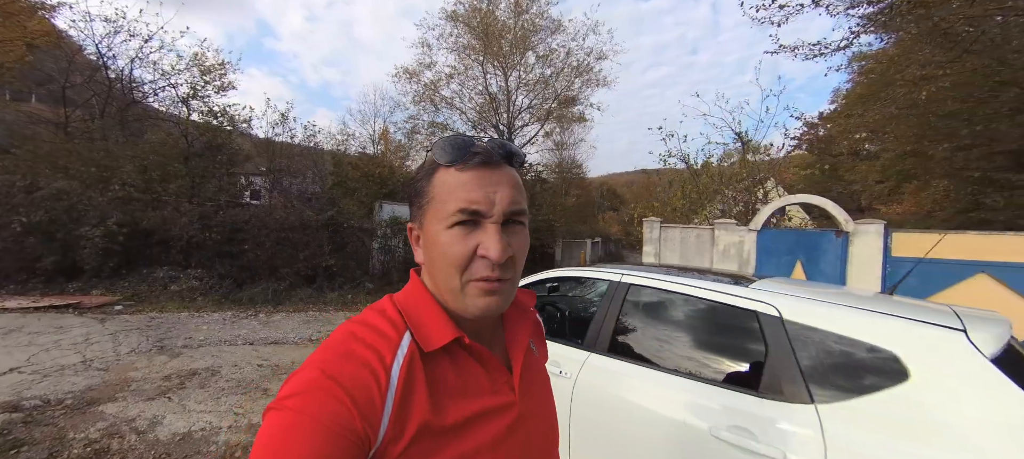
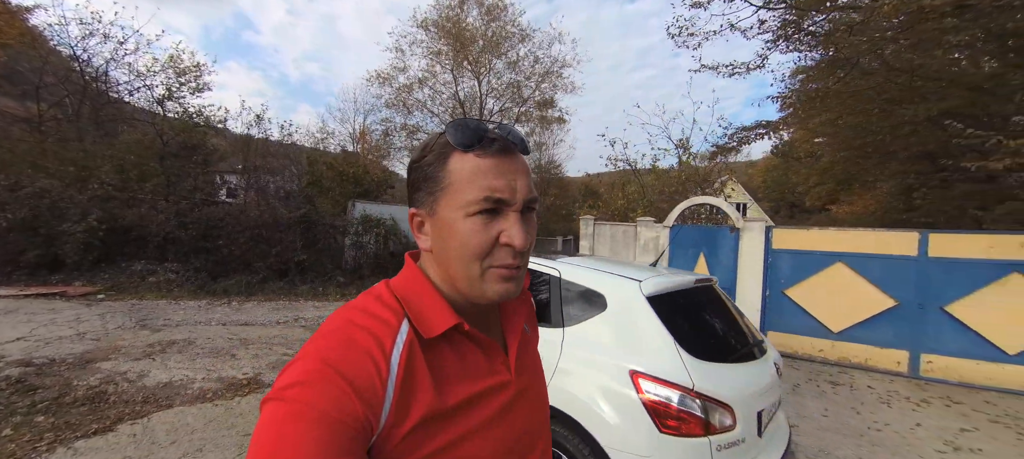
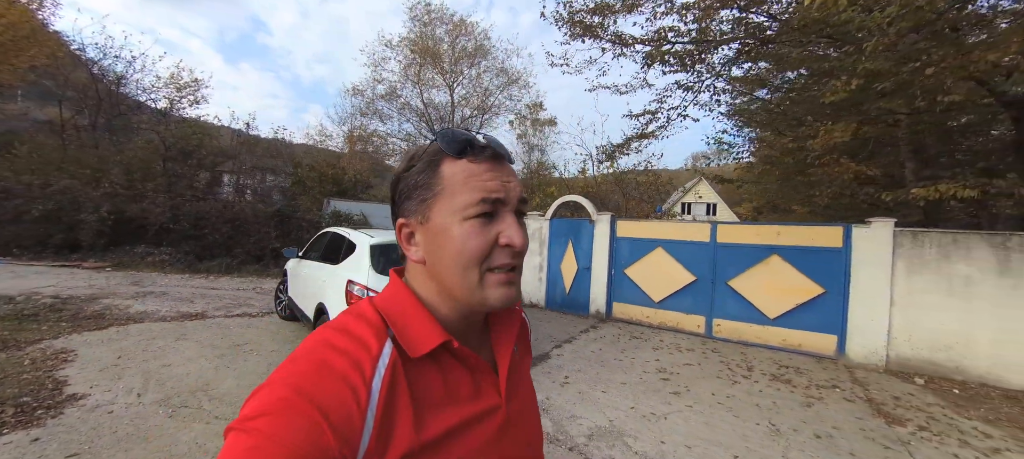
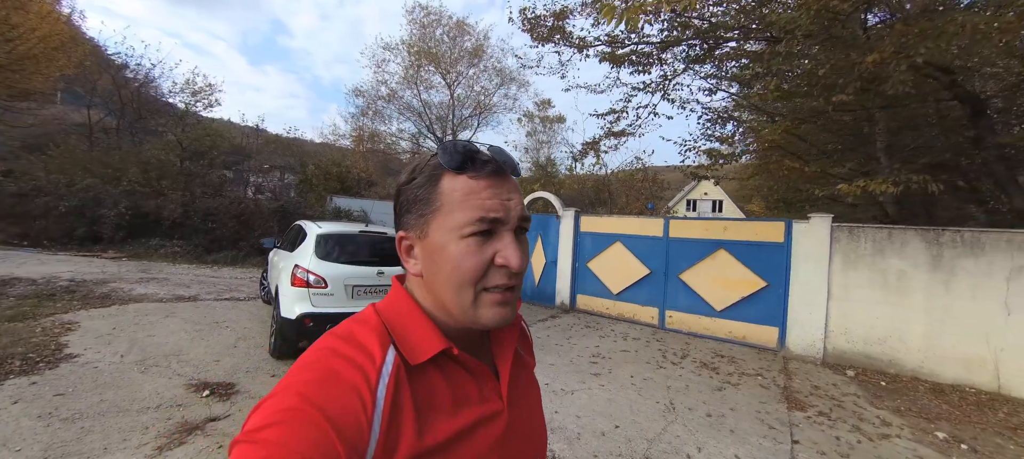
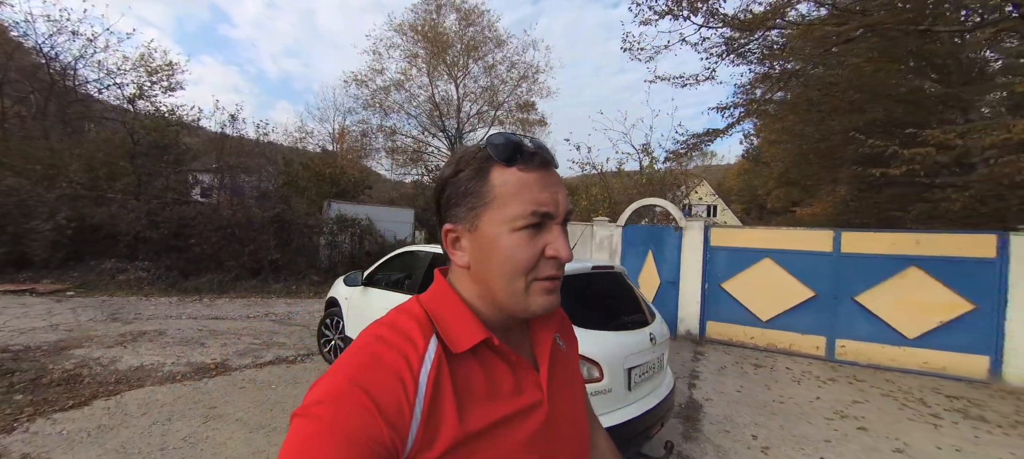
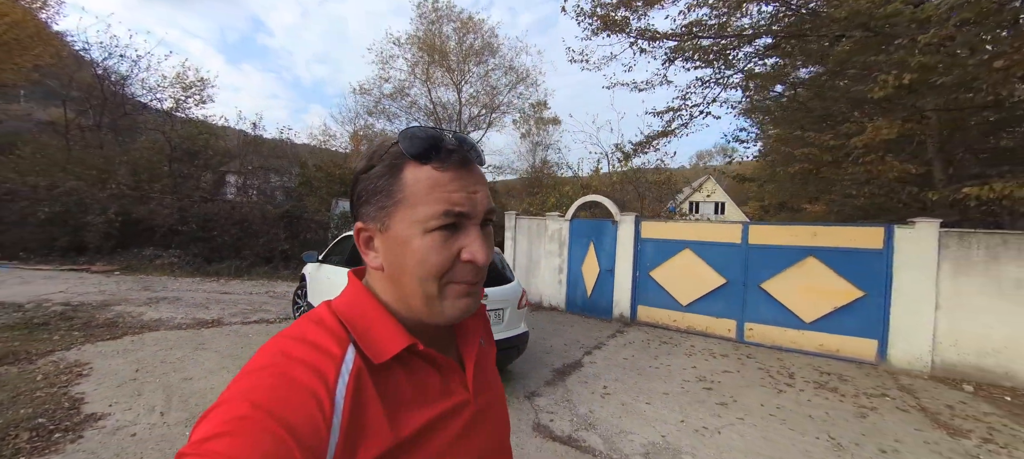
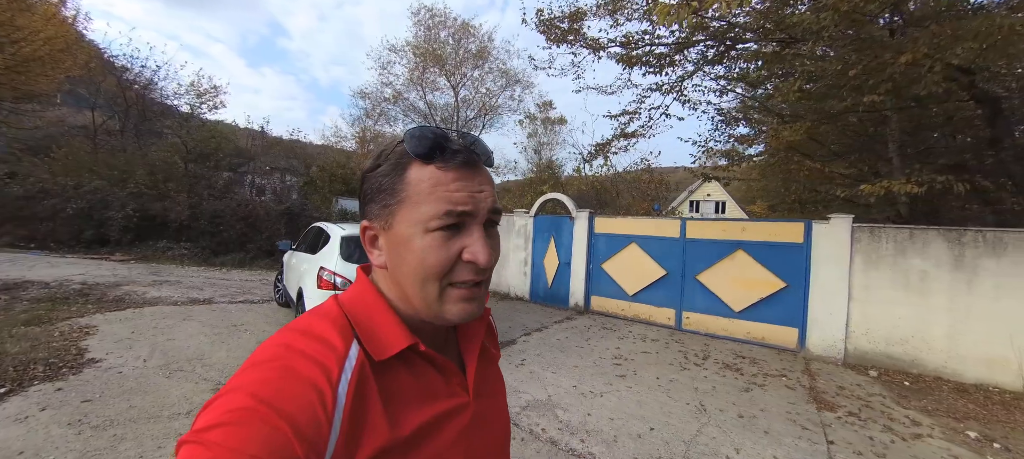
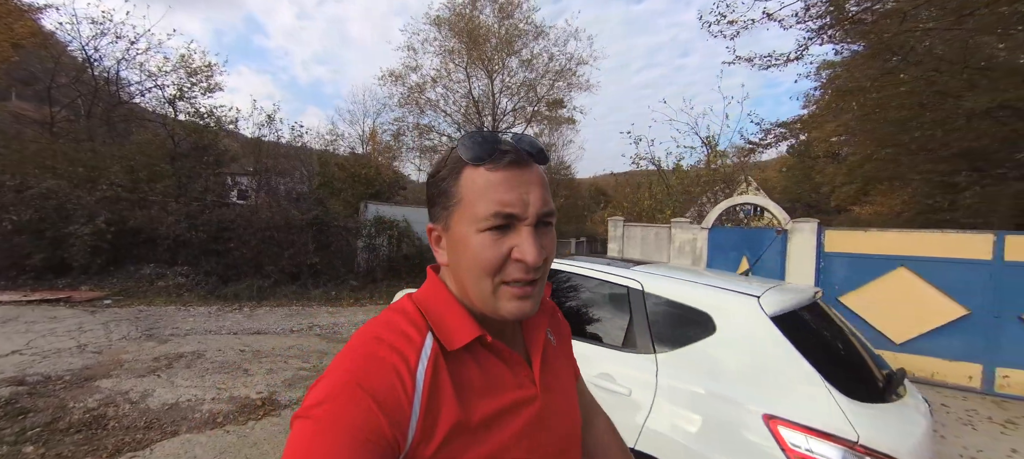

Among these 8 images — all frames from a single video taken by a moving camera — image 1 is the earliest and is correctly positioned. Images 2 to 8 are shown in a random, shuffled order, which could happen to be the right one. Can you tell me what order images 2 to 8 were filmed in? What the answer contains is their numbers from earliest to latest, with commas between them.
8, 2, 5, 6, 3, 7, 4
